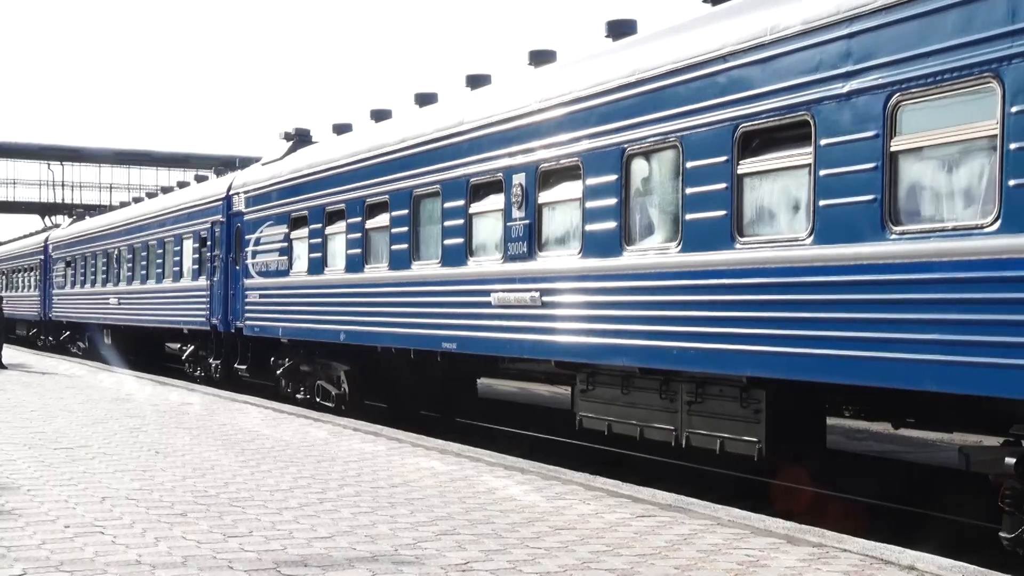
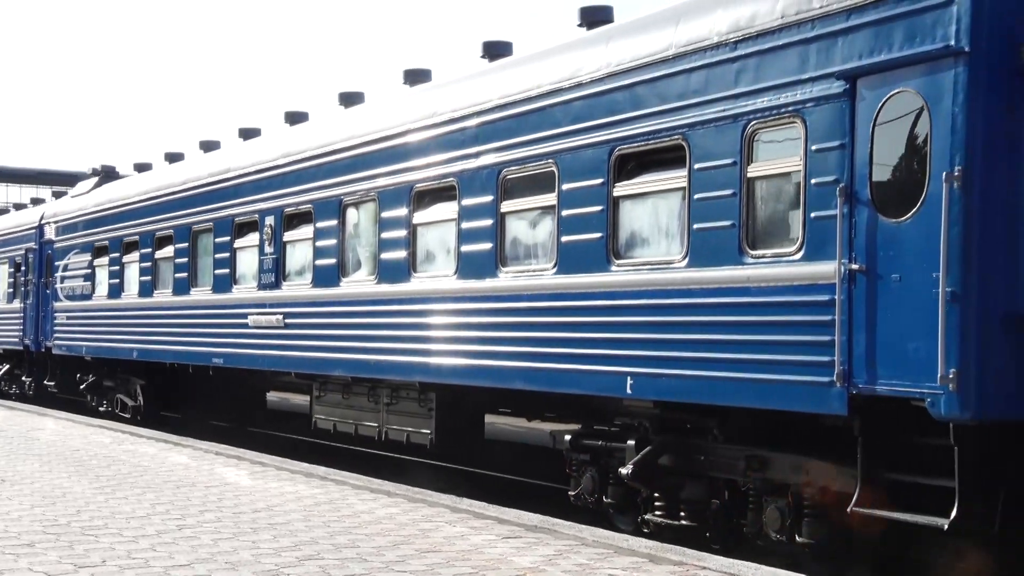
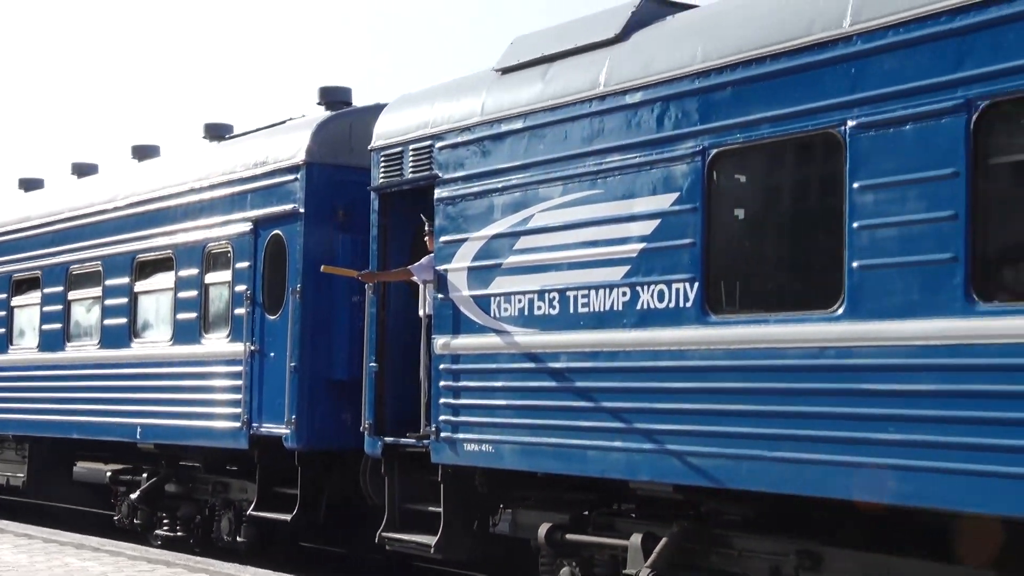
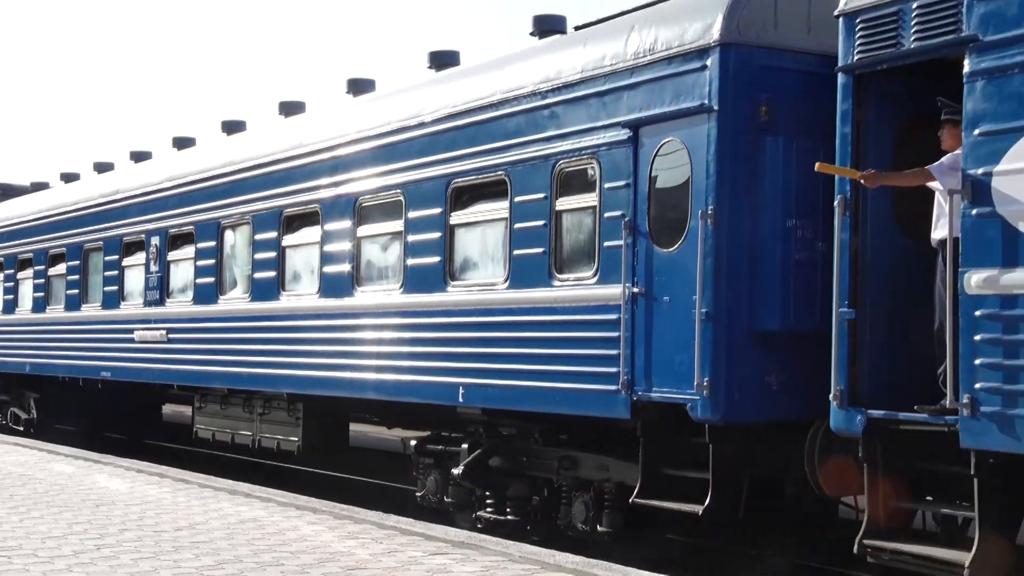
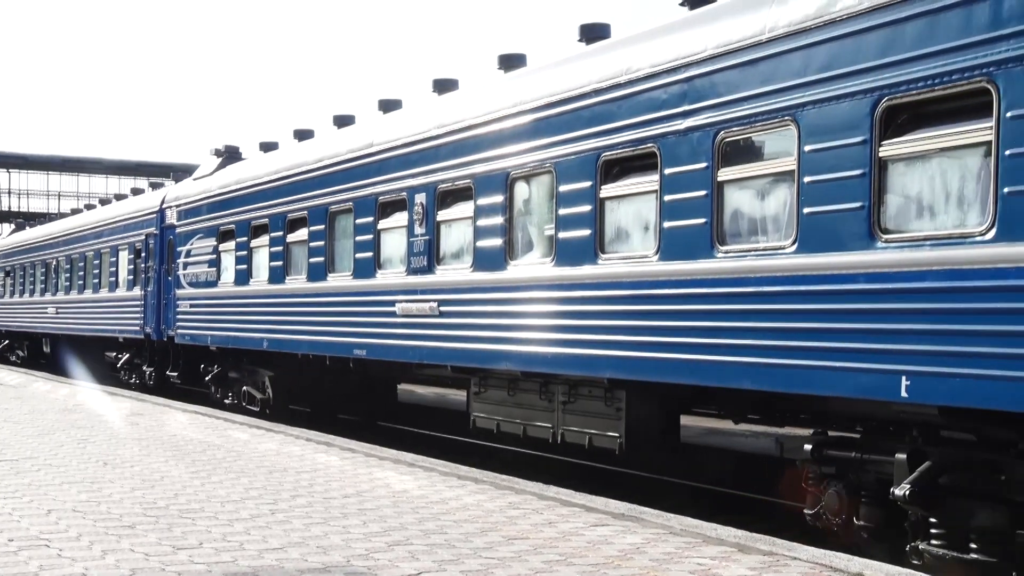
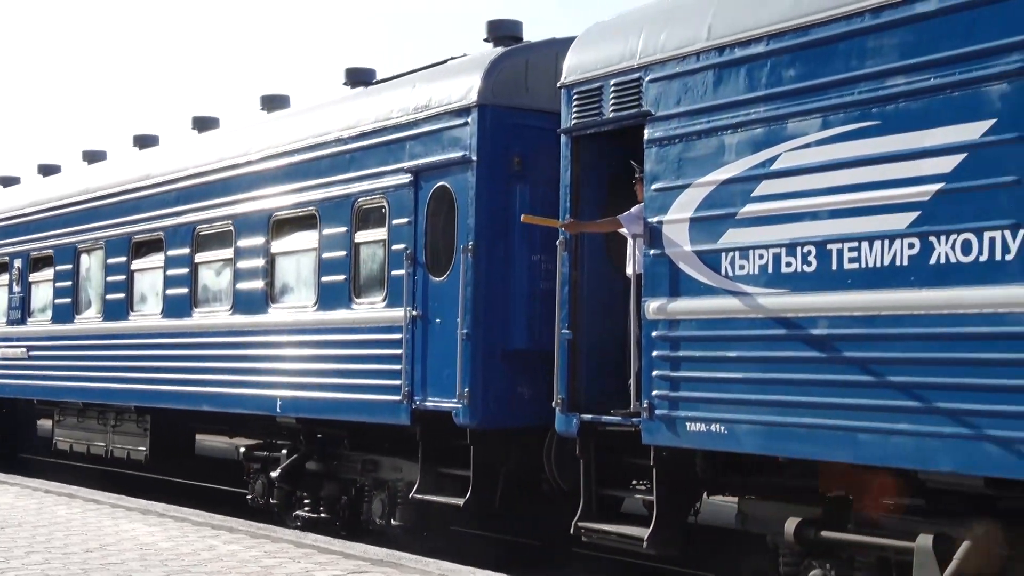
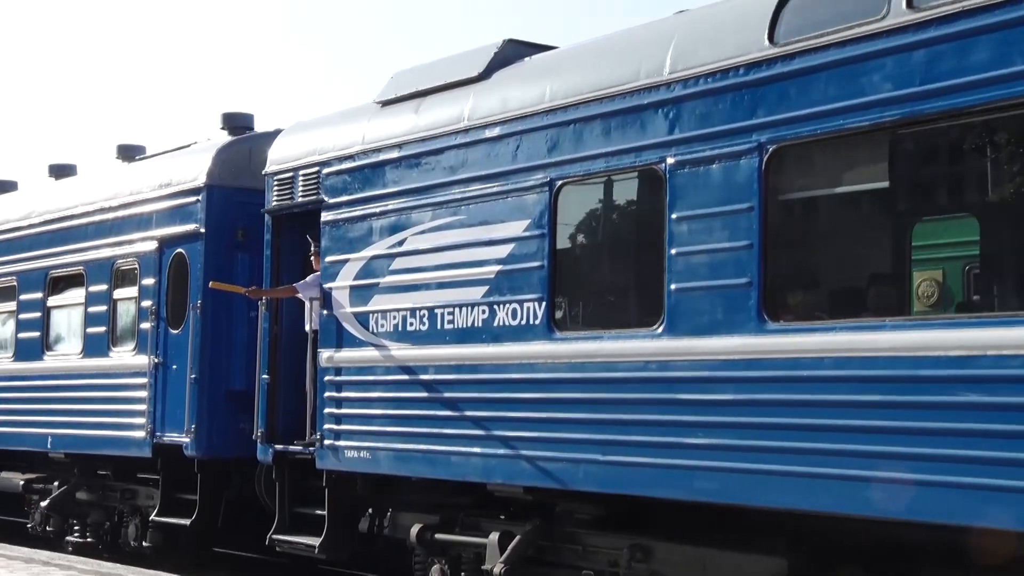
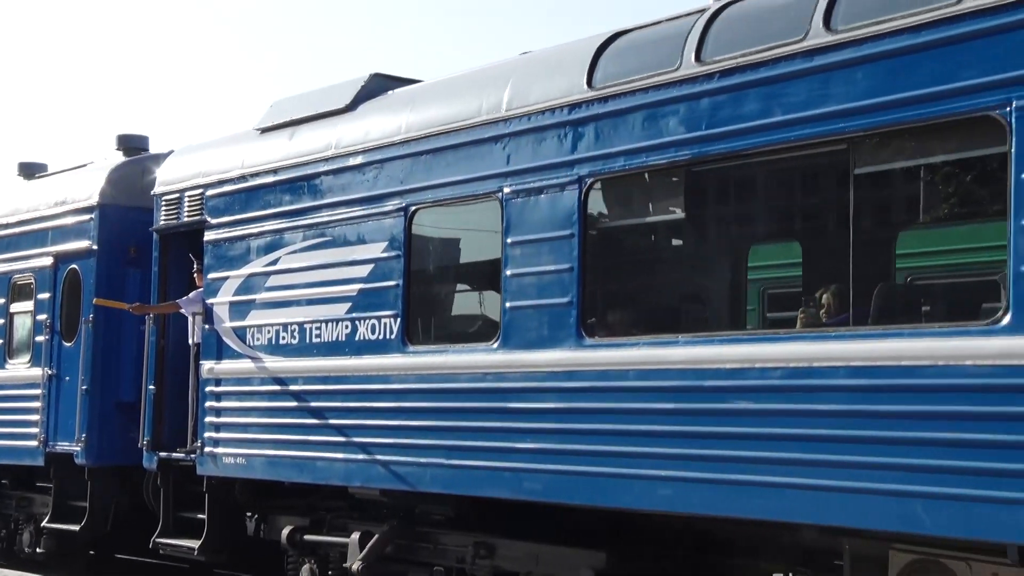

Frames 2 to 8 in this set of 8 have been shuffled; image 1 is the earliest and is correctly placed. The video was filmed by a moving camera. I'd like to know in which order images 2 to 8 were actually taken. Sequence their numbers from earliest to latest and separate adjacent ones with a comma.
5, 2, 4, 6, 3, 7, 8
